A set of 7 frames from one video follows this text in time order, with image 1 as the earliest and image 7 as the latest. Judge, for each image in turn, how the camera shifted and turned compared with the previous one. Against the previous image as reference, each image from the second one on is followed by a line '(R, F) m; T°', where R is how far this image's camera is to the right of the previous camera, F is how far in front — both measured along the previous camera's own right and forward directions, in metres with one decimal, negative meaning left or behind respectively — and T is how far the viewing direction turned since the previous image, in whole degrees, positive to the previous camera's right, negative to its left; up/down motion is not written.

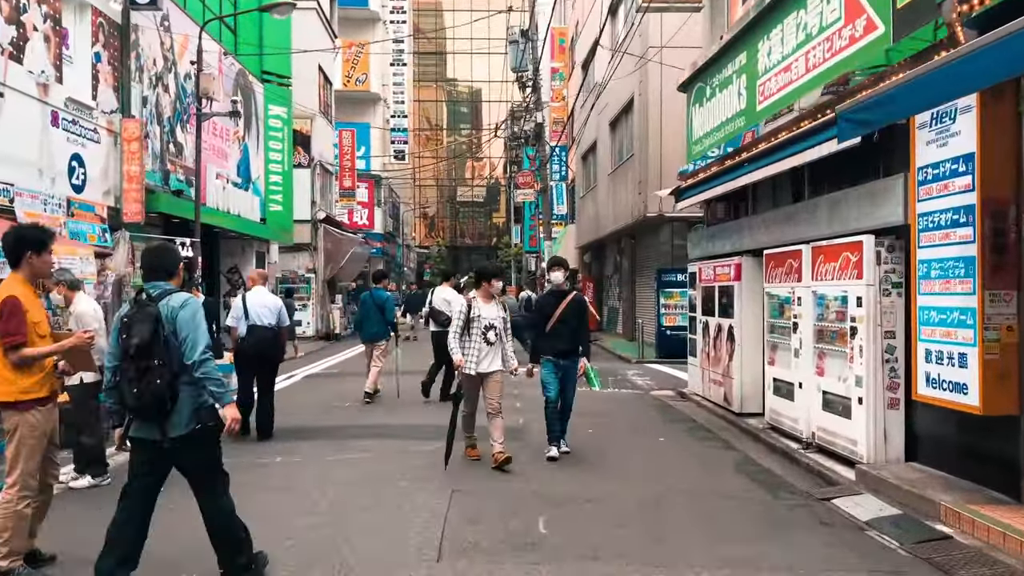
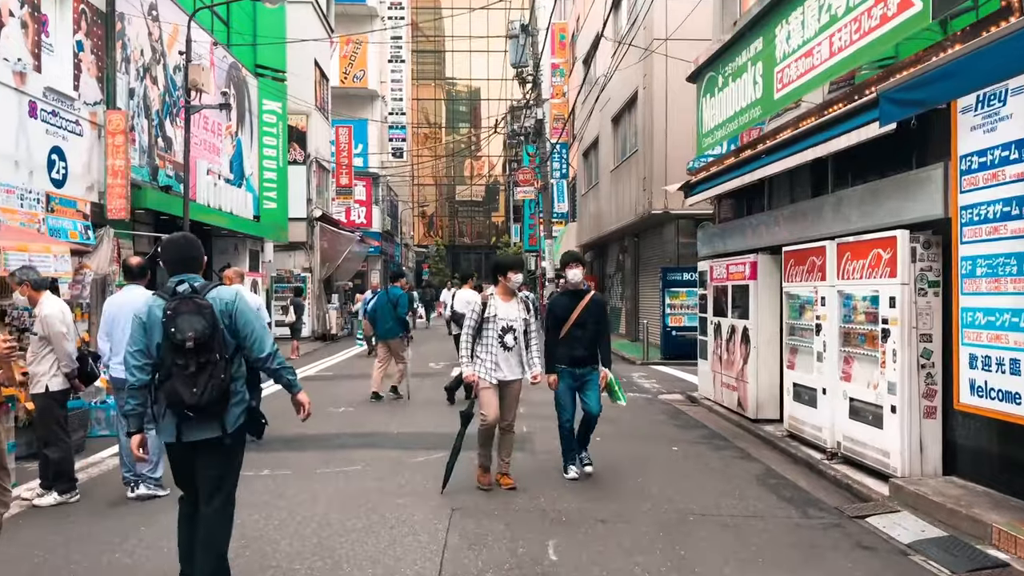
(0.0, +0.6) m; 0°
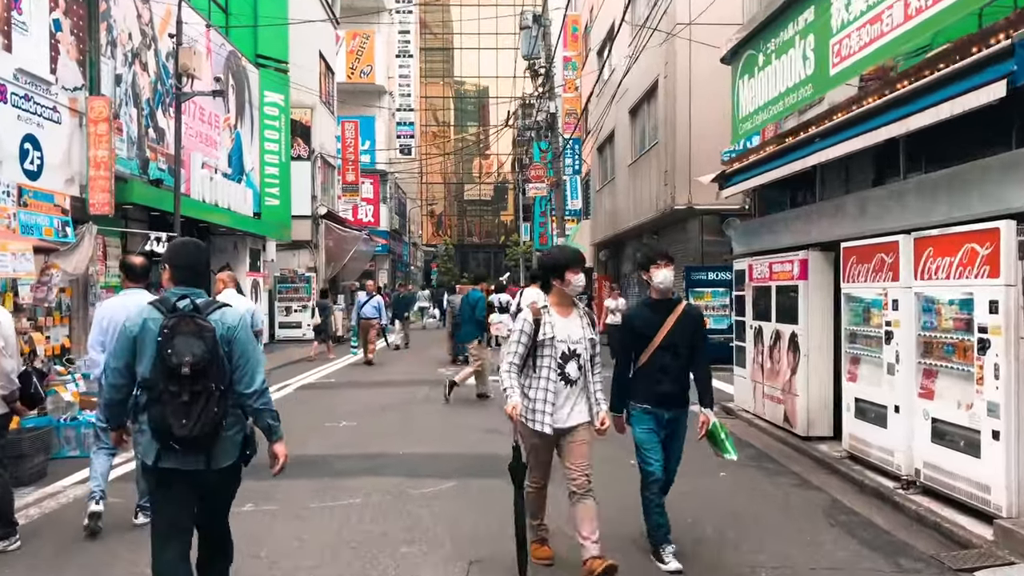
(-0.1, +1.1) m; -1°
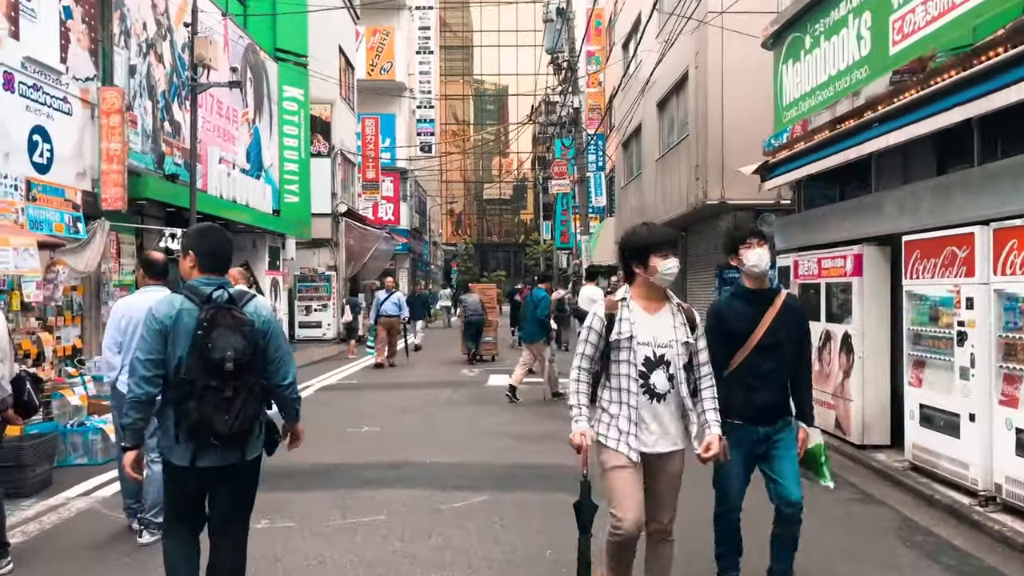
(-0.1, +0.5) m; -1°
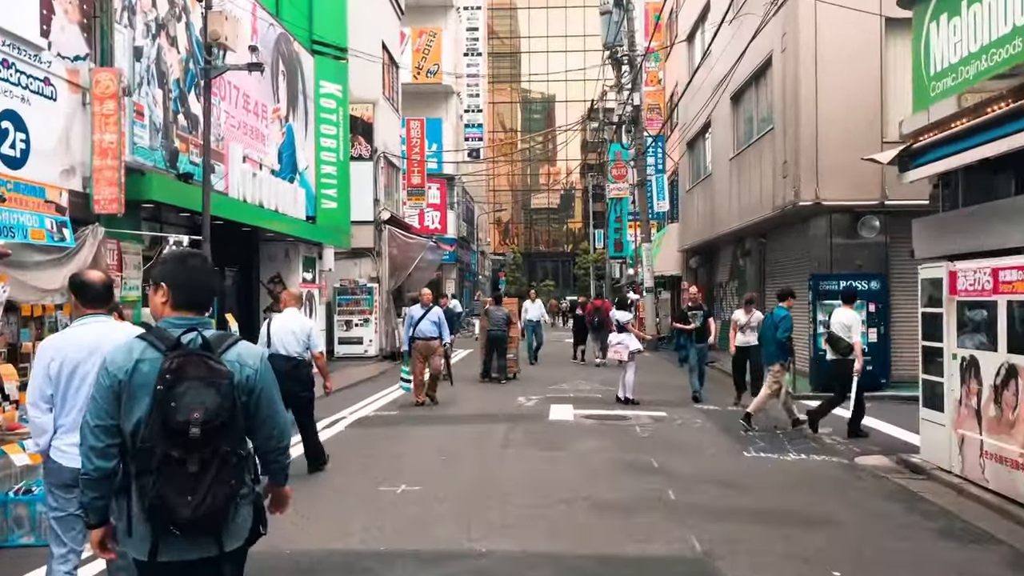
(-0.3, +2.0) m; -3°
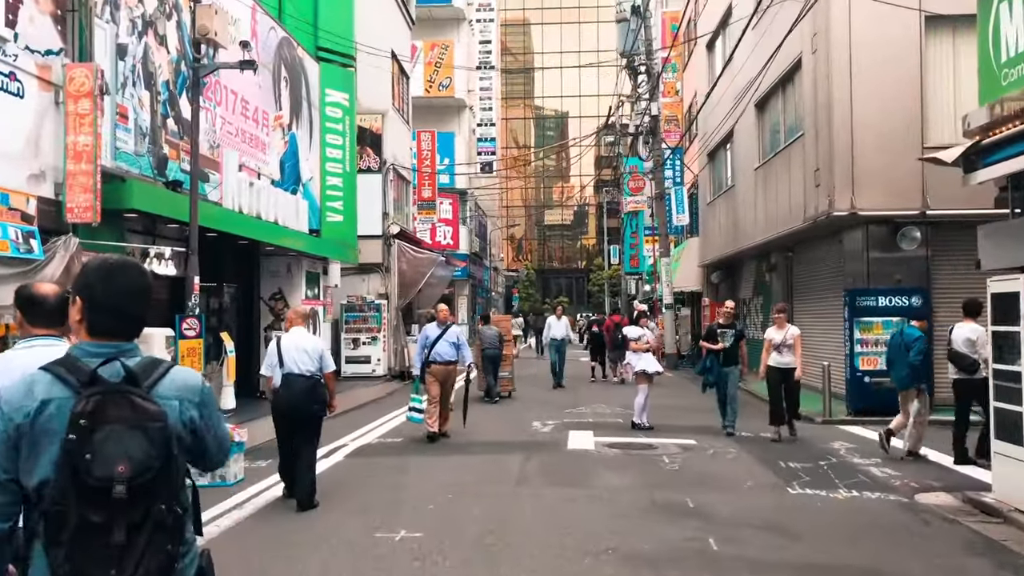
(0.0, +0.9) m; -1°
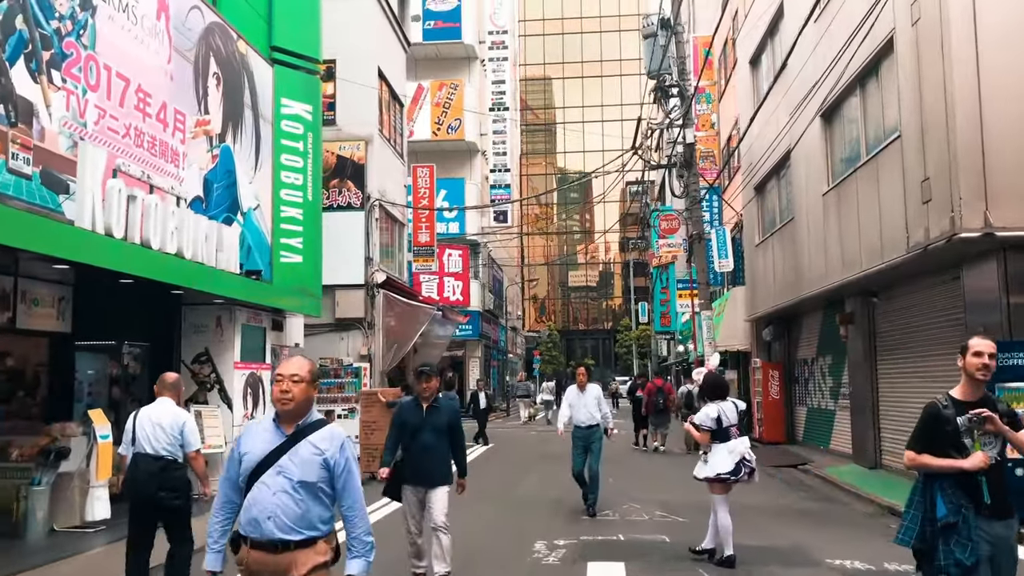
(+0.4, +4.0) m; -2°
